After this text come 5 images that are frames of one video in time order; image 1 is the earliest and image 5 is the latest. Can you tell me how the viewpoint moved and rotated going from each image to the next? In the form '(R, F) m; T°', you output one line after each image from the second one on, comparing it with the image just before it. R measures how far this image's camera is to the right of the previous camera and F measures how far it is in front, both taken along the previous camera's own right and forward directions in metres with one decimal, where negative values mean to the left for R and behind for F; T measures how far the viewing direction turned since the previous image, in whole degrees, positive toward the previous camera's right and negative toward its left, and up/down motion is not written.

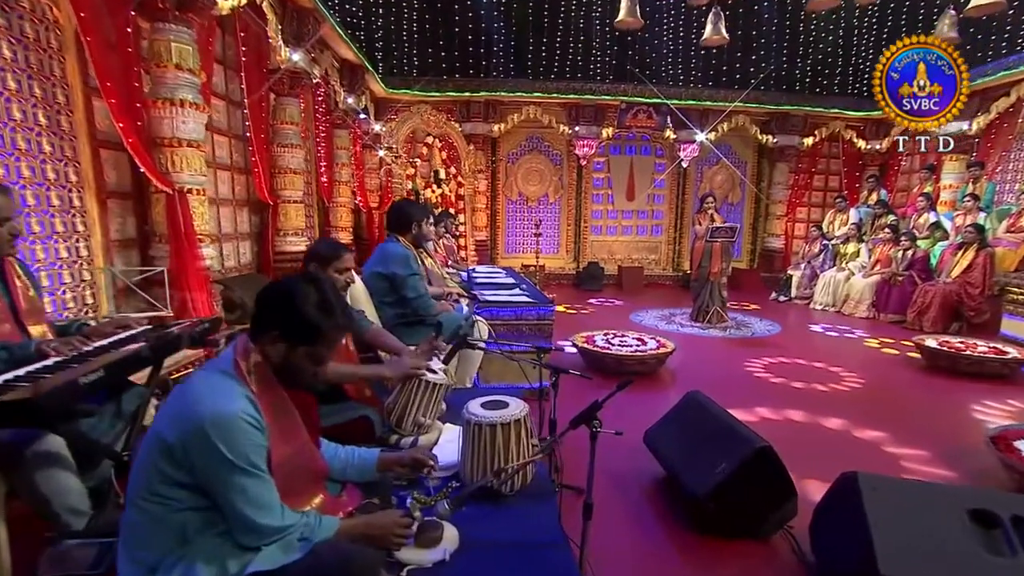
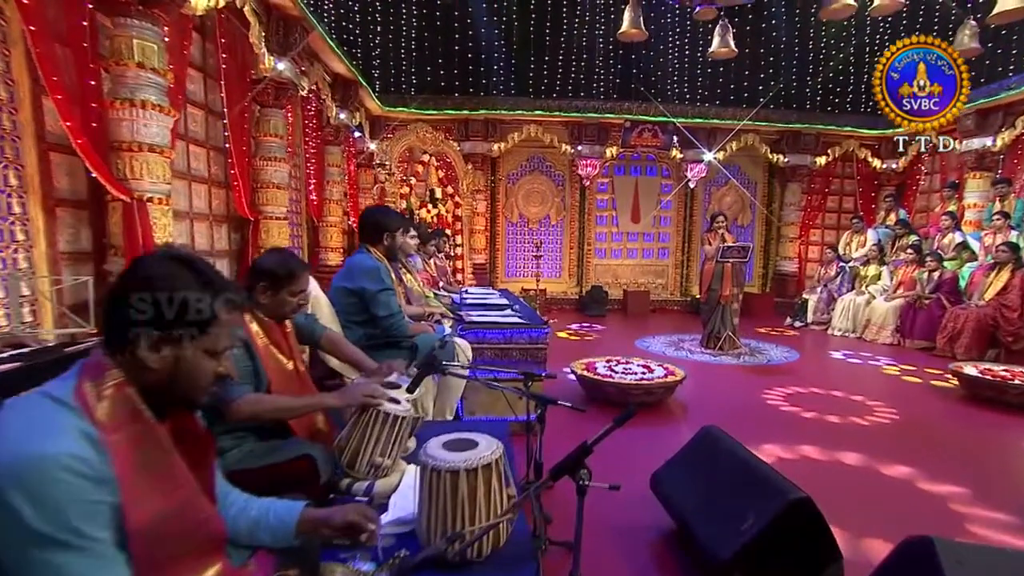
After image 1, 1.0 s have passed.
(+0.1, +0.4) m; -1°
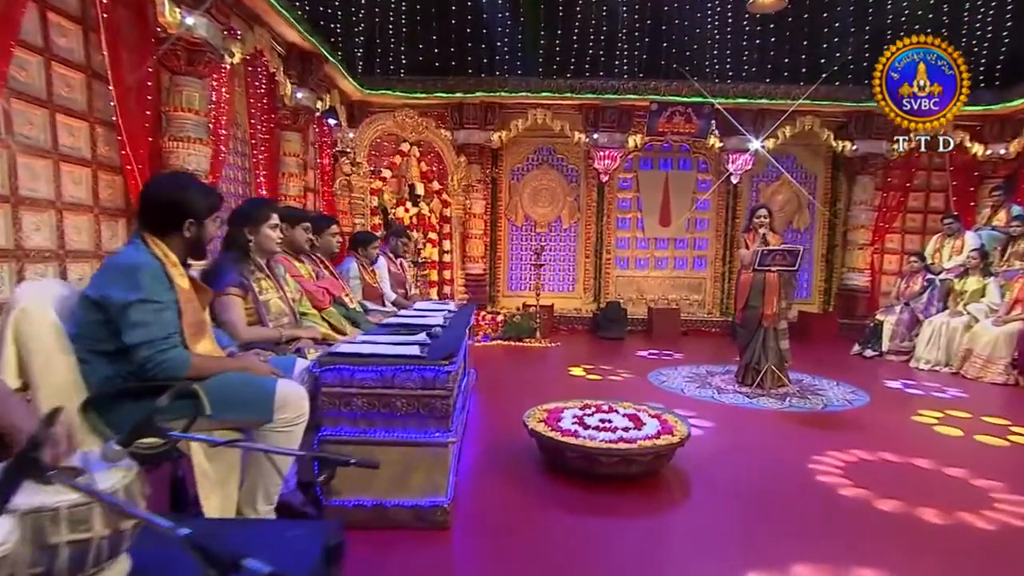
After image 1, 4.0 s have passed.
(+0.7, +1.5) m; -5°
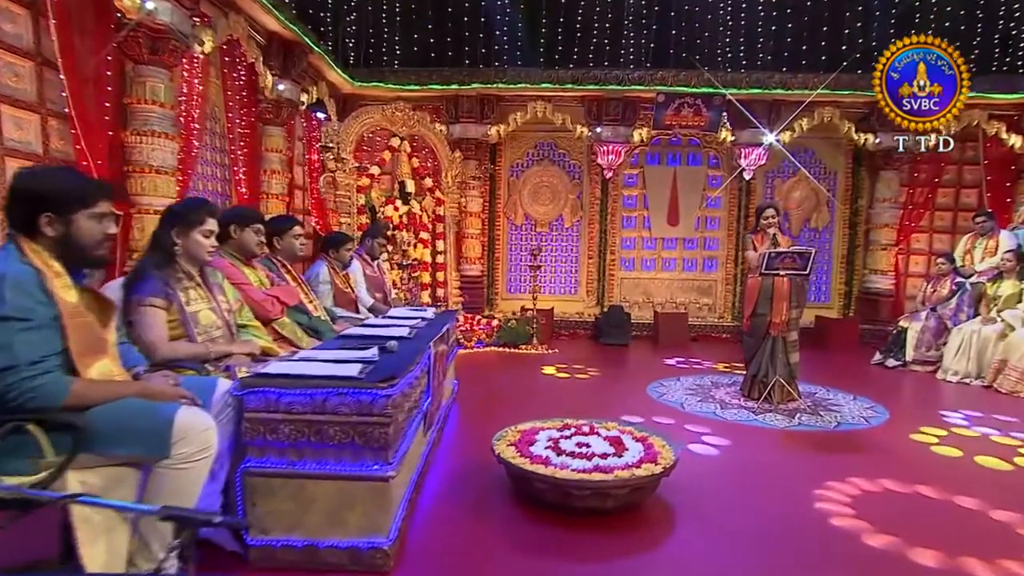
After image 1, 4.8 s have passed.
(+0.3, +0.4) m; -2°
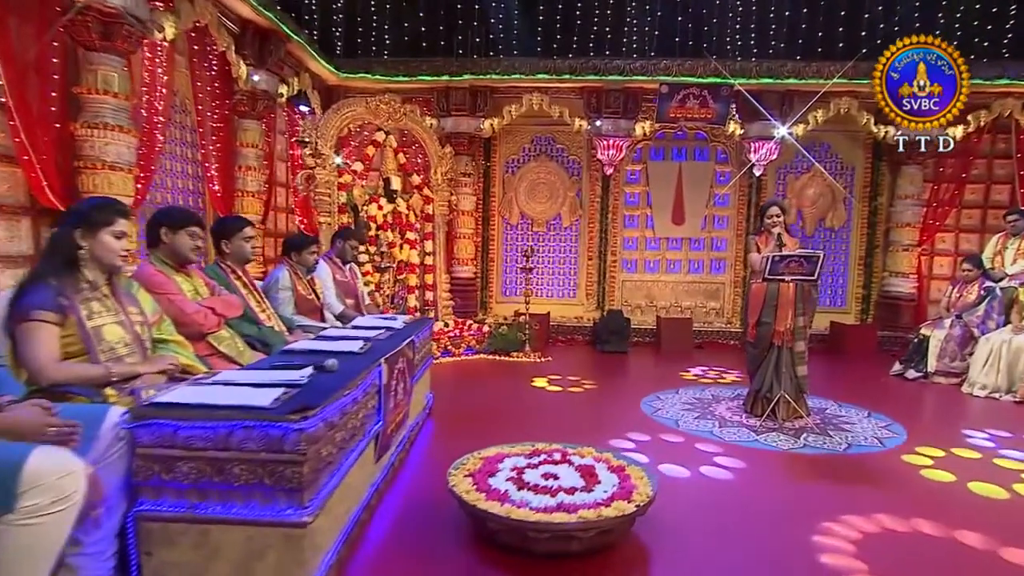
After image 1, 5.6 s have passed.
(+0.3, +0.4) m; -2°
